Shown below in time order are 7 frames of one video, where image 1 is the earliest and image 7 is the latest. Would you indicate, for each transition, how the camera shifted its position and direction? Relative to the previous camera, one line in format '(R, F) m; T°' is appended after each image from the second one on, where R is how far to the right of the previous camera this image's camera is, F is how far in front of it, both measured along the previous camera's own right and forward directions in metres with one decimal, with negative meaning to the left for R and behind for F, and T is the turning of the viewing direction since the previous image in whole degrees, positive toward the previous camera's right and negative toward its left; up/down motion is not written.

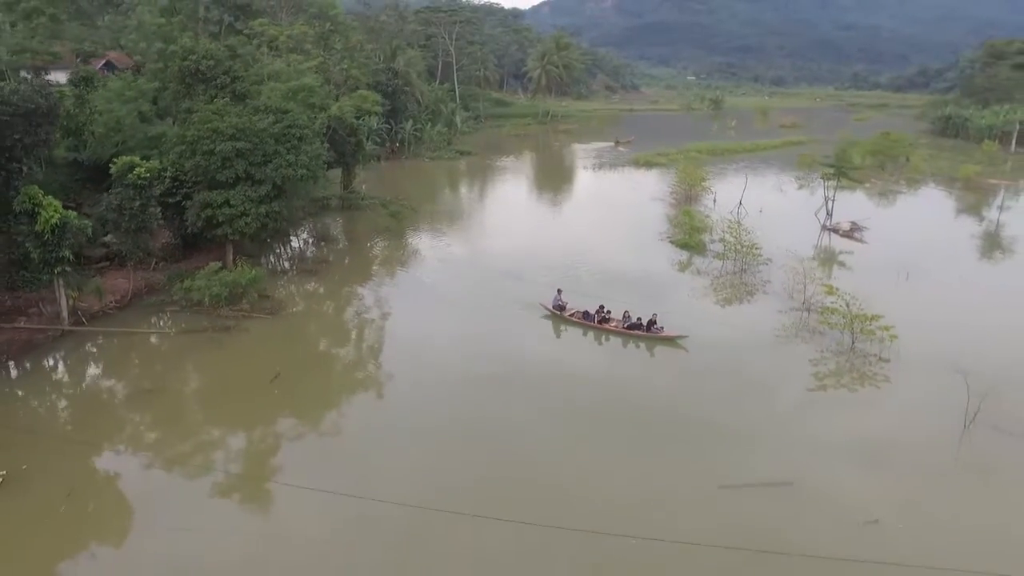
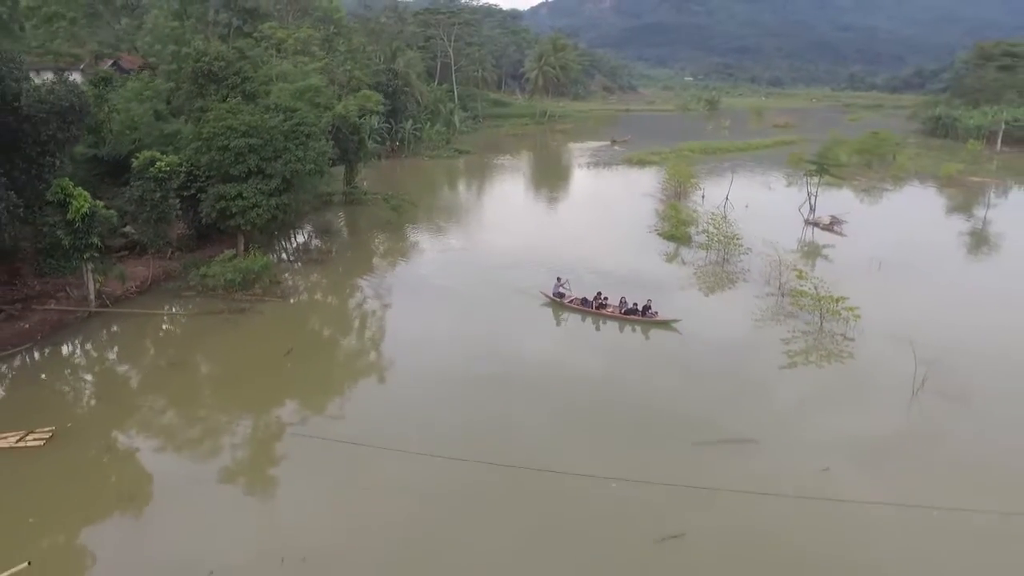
(+0.1, -1.2) m; 0°
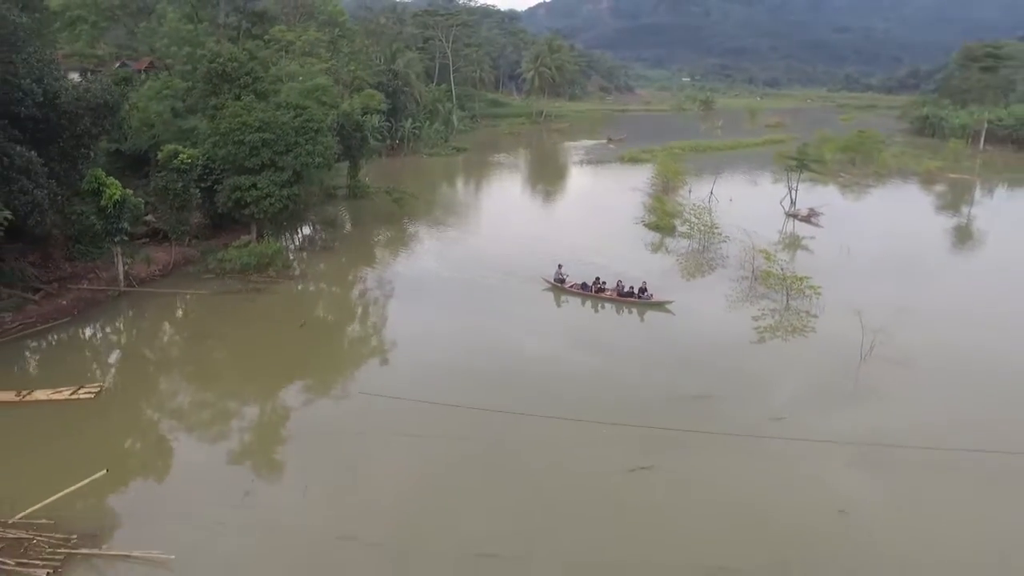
(+0.1, -1.5) m; 0°
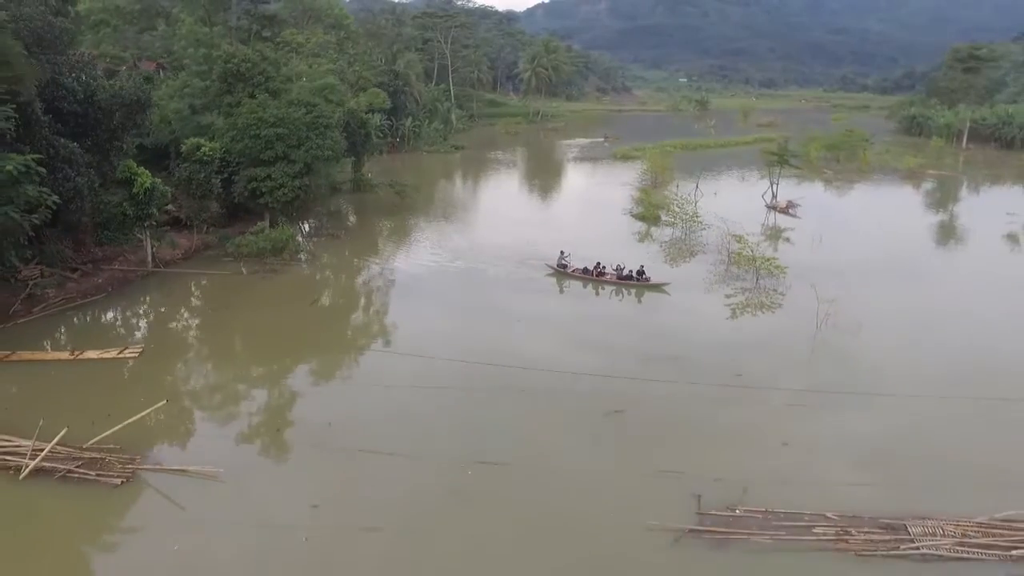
(+0.1, -1.6) m; 0°
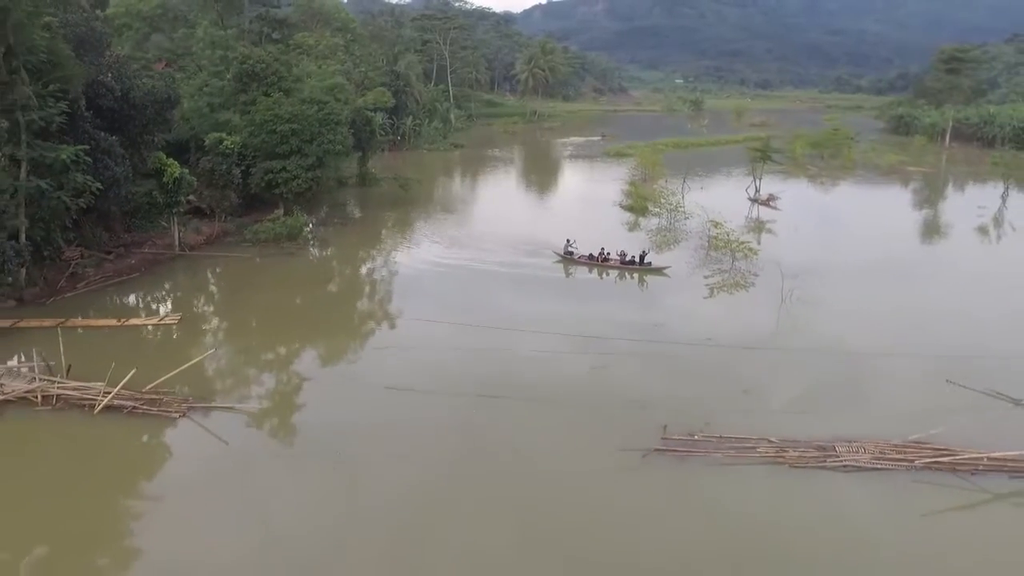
(0.0, -1.7) m; 0°
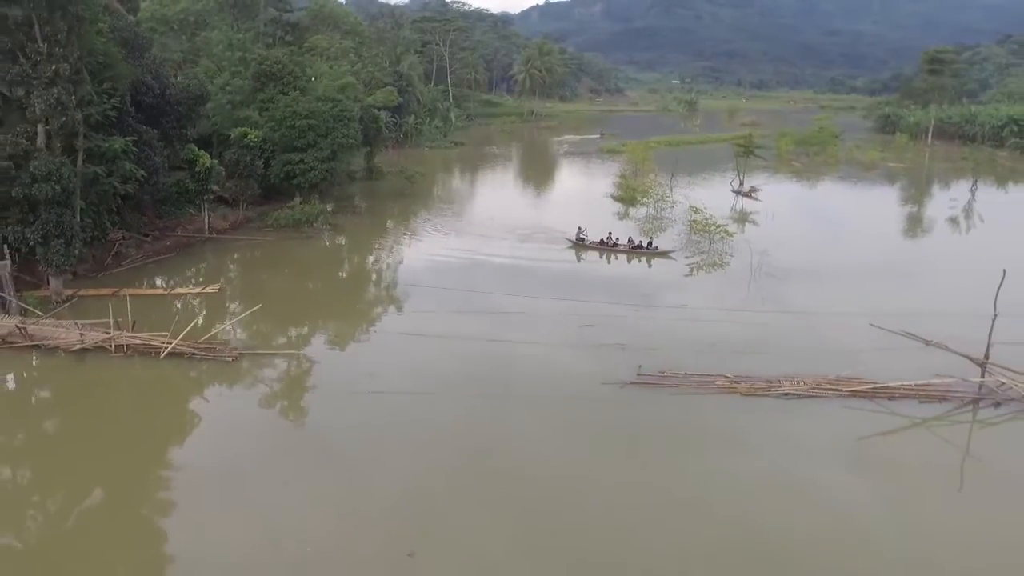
(0.0, -2.1) m; 0°
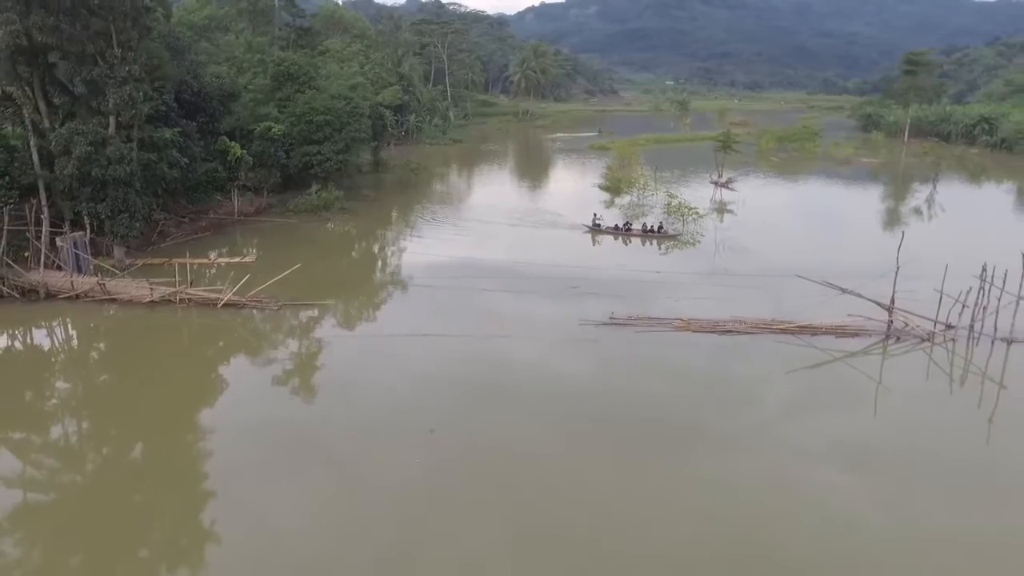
(0.0, -2.8) m; 0°
